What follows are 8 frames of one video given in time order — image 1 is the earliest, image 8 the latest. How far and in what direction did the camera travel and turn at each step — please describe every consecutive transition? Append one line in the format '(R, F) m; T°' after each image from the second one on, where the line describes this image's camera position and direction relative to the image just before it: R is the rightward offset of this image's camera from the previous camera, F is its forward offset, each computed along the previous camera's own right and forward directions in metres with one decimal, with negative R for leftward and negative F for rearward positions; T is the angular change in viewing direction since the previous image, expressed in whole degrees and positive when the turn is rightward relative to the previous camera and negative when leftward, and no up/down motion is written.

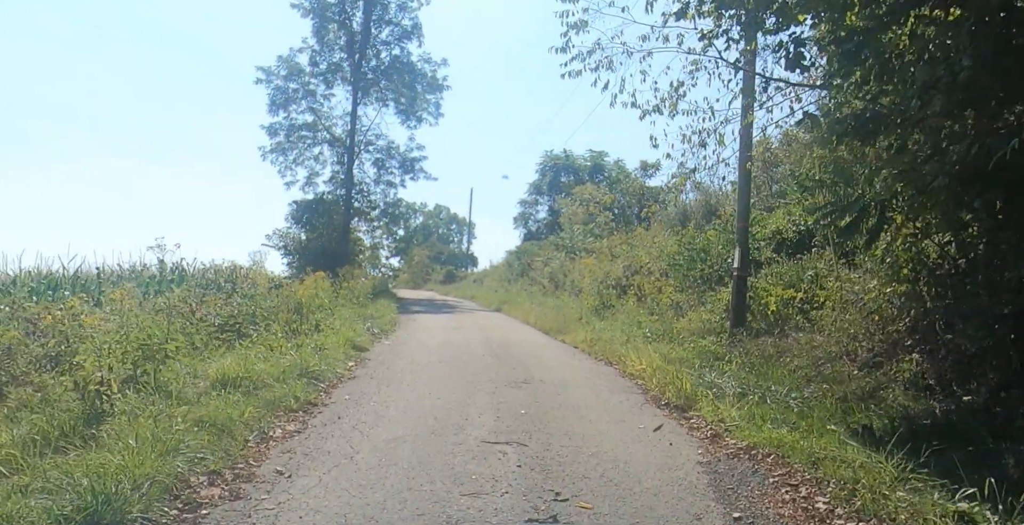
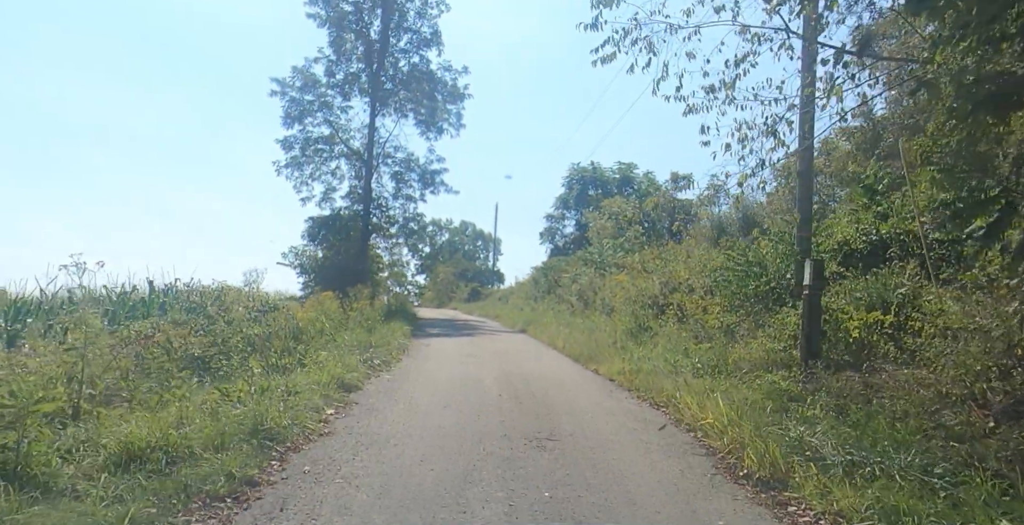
(+0.1, +1.8) m; -2°
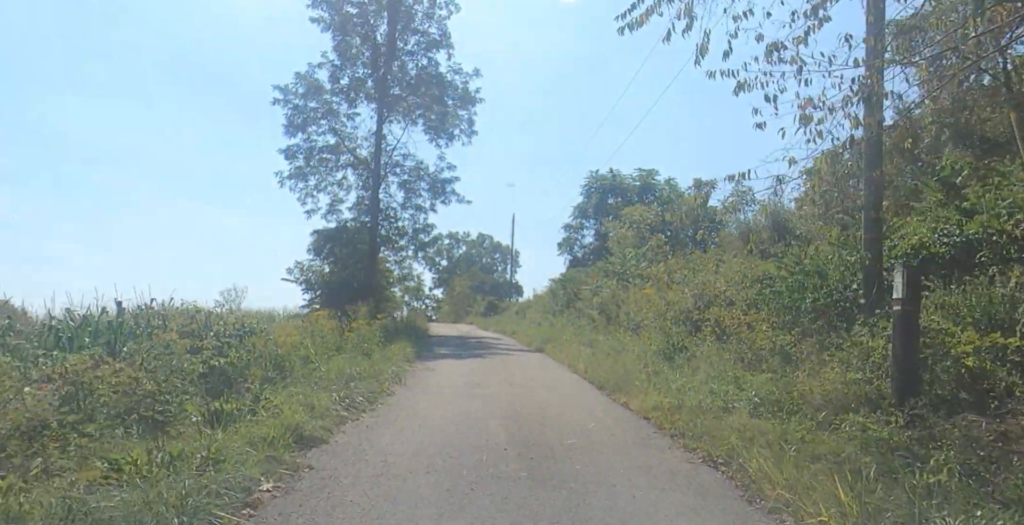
(+0.1, +1.9) m; -2°
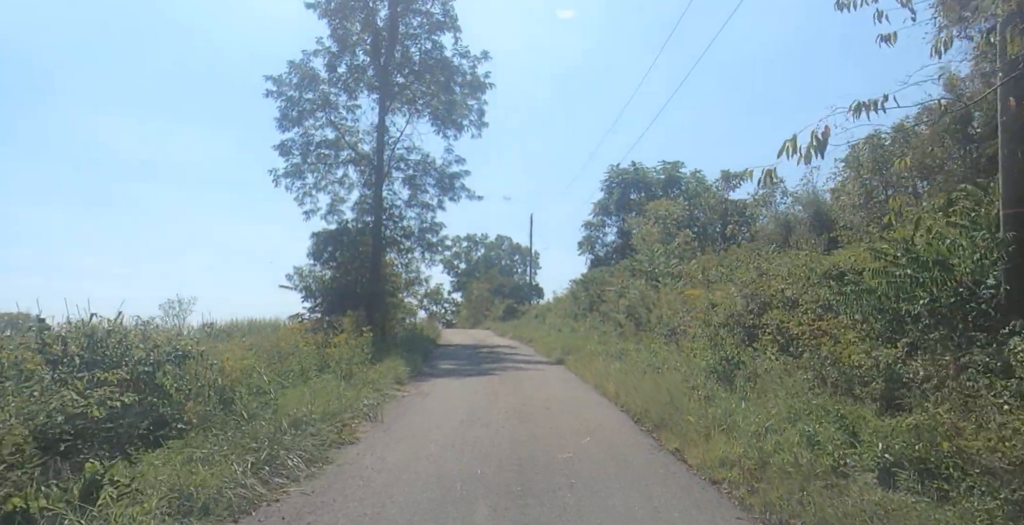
(+0.2, +2.7) m; -2°
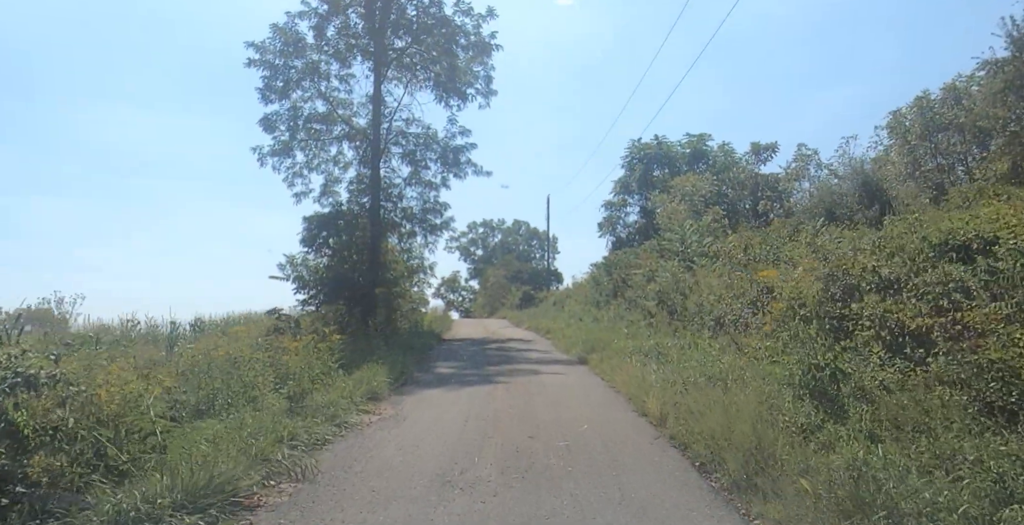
(+0.2, +3.0) m; -2°
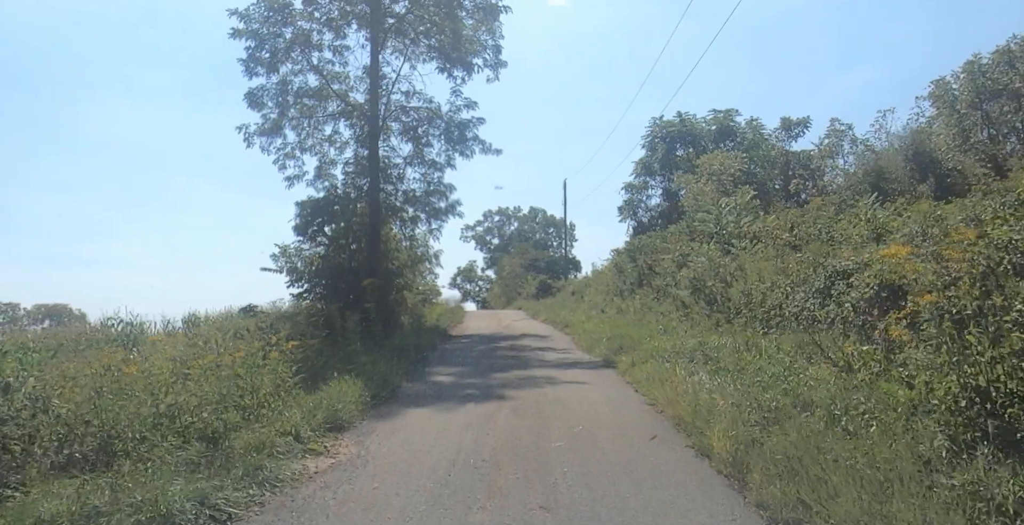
(+0.1, +2.5) m; -2°
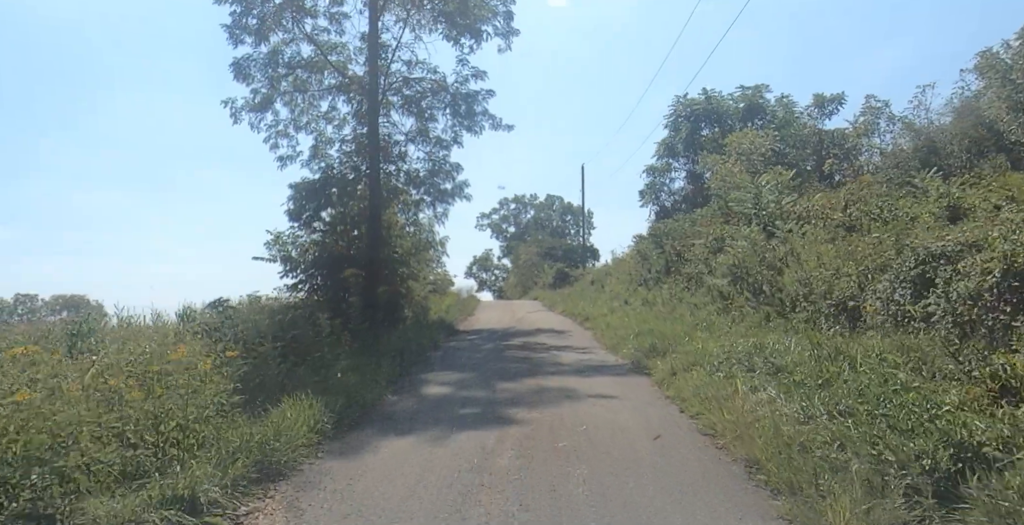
(+0.1, +2.2) m; -2°
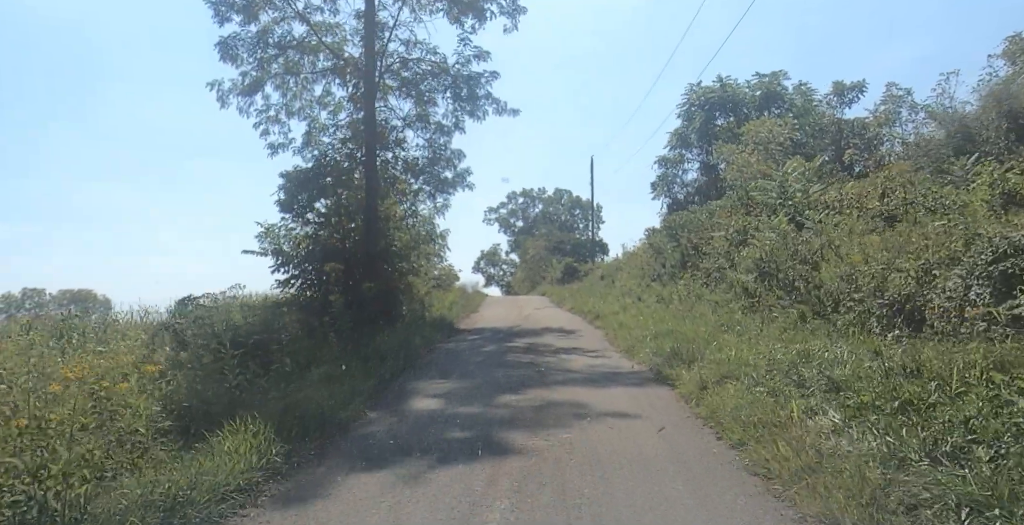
(+0.1, +1.4) m; -1°
